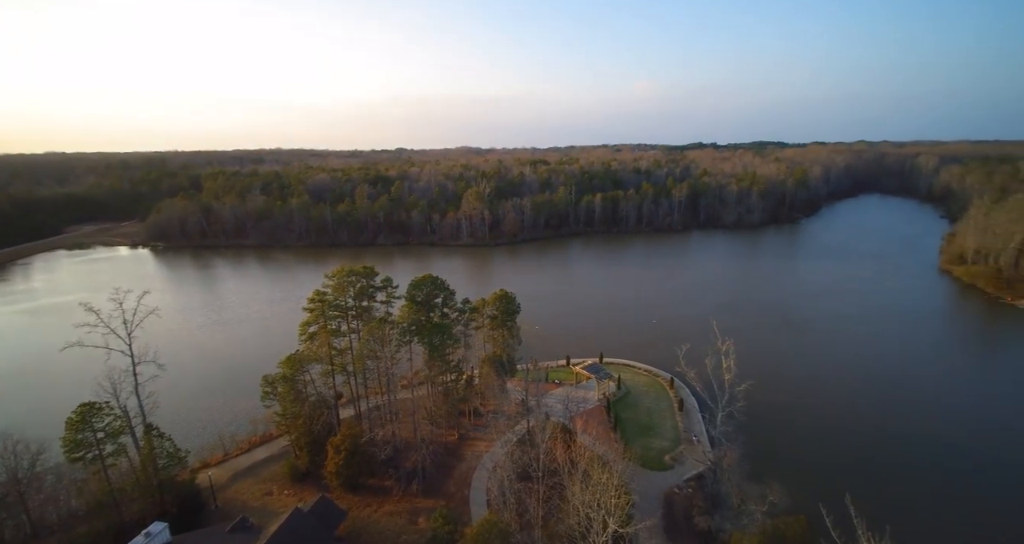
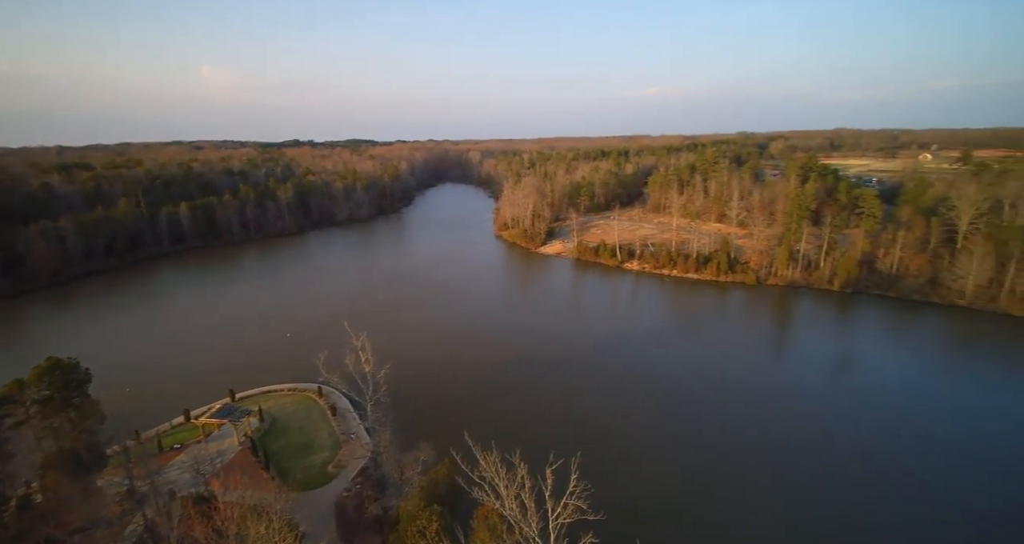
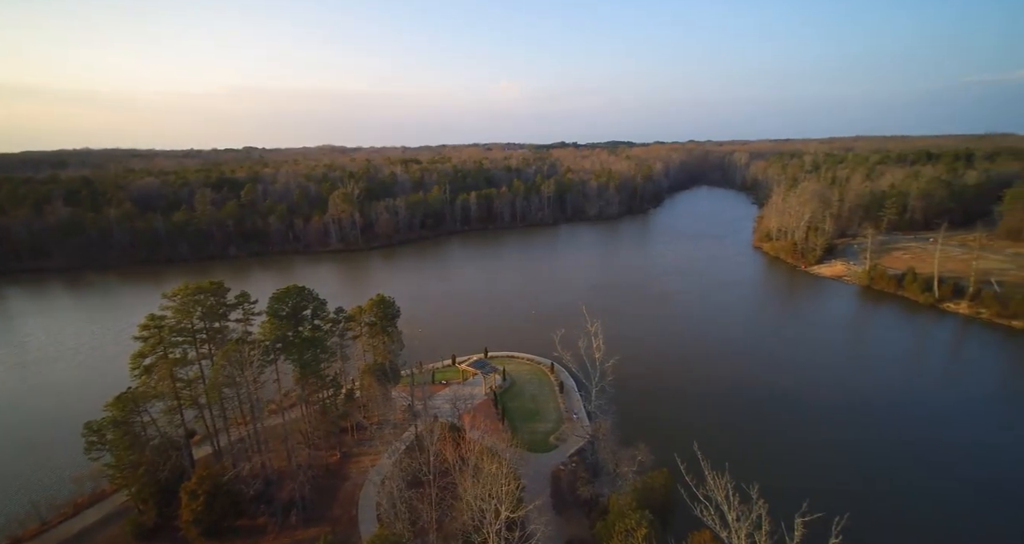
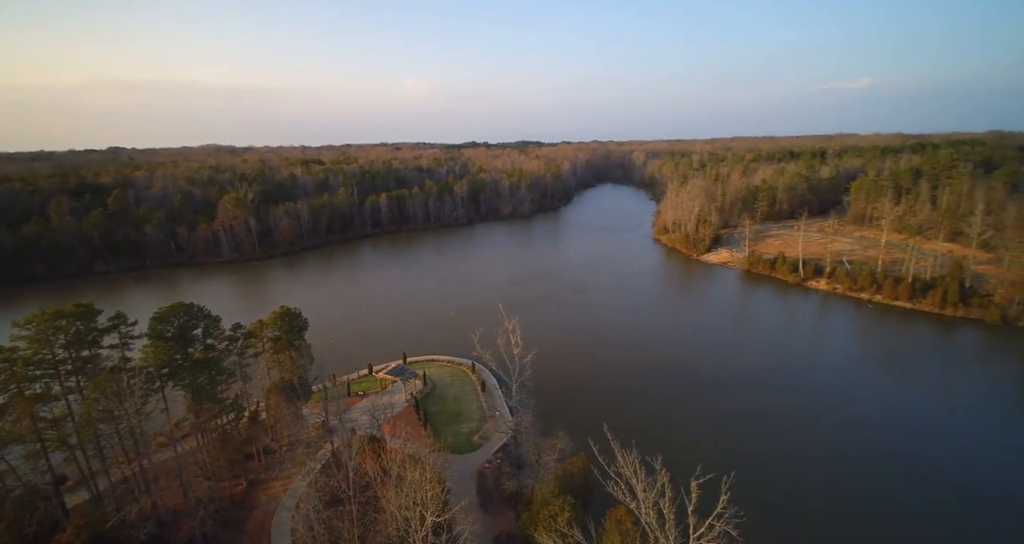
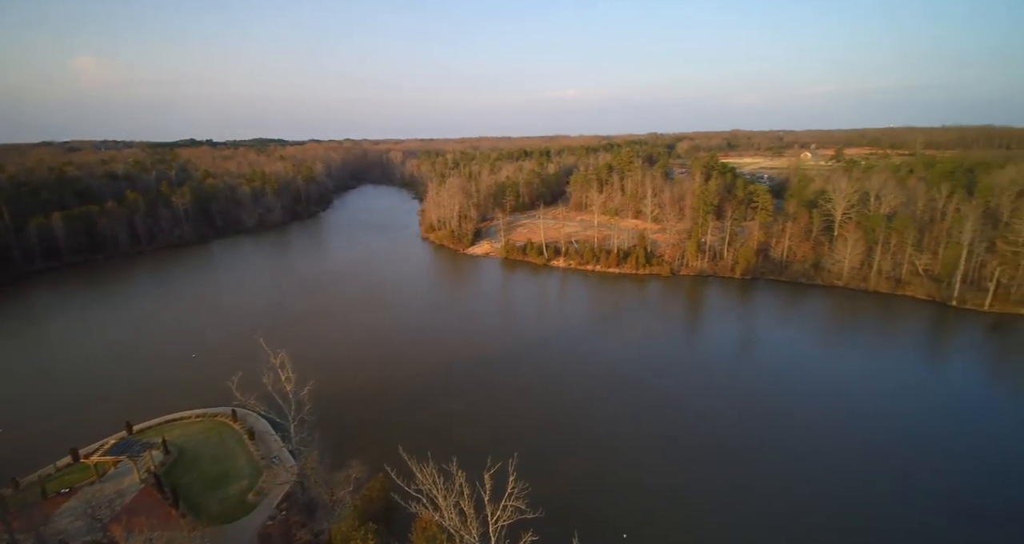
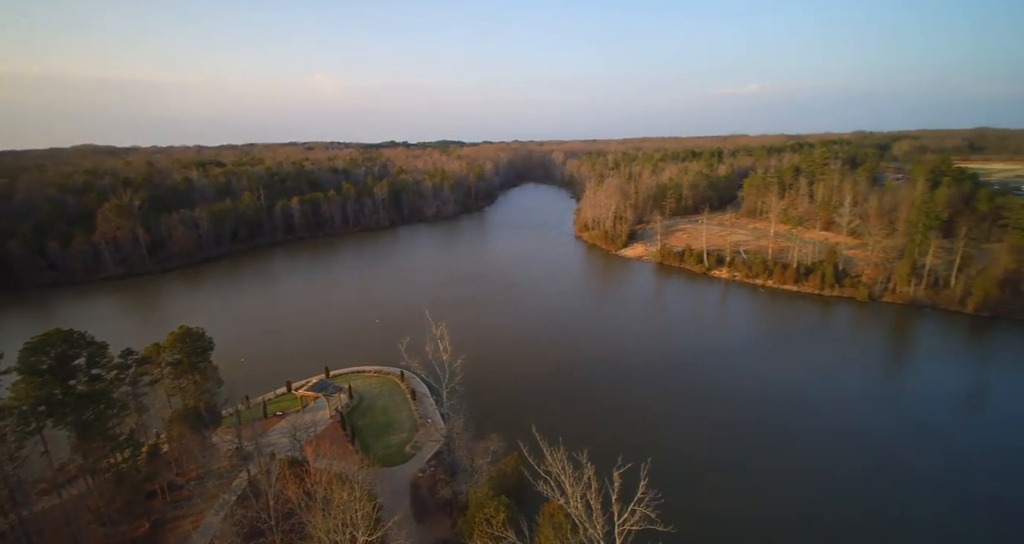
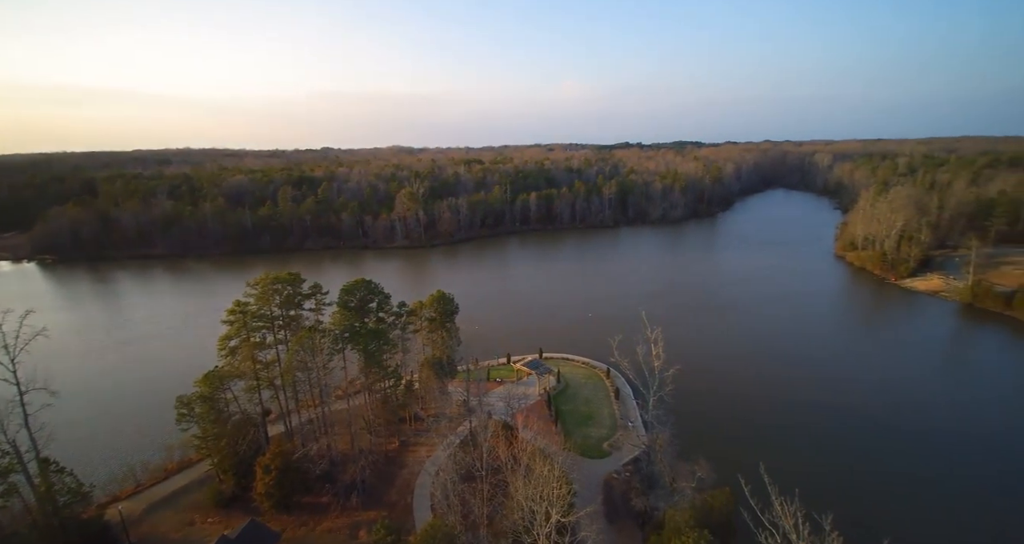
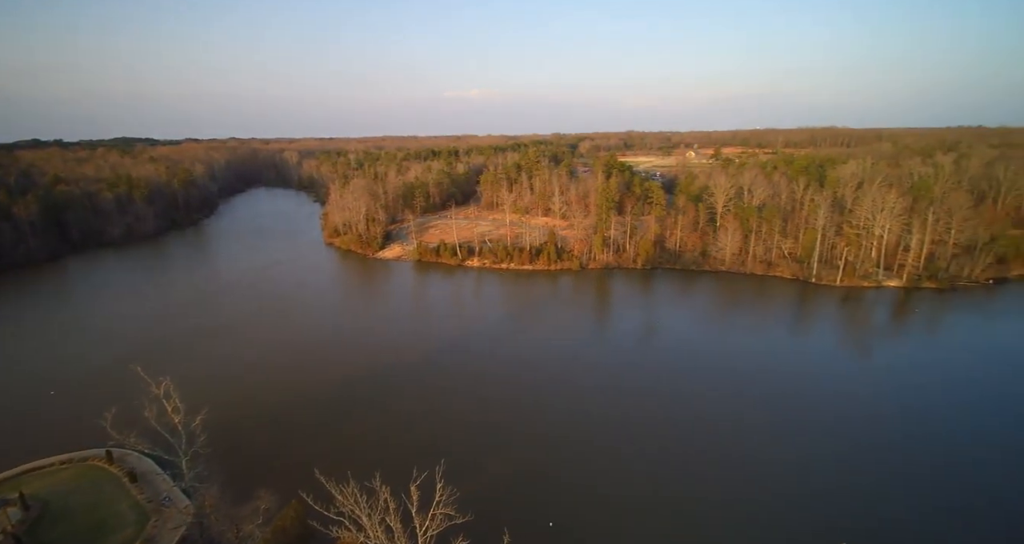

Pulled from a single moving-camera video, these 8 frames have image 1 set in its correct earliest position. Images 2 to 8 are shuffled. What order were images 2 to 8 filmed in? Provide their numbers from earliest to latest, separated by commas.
7, 3, 4, 6, 2, 5, 8
